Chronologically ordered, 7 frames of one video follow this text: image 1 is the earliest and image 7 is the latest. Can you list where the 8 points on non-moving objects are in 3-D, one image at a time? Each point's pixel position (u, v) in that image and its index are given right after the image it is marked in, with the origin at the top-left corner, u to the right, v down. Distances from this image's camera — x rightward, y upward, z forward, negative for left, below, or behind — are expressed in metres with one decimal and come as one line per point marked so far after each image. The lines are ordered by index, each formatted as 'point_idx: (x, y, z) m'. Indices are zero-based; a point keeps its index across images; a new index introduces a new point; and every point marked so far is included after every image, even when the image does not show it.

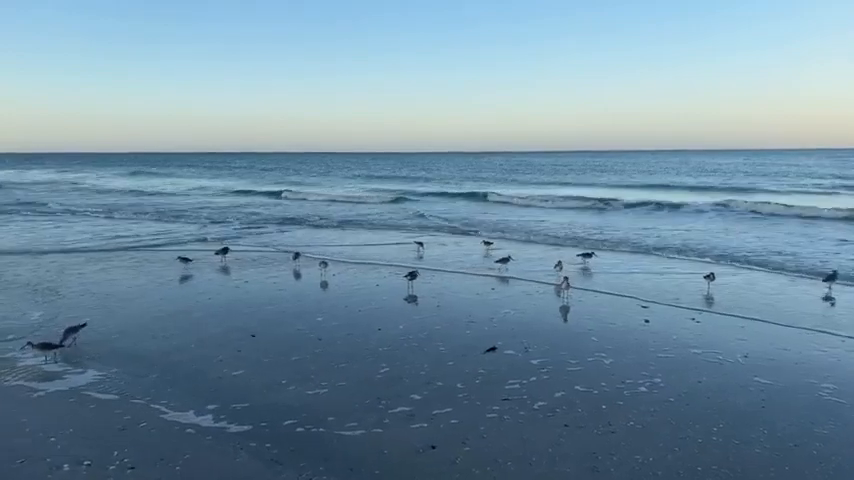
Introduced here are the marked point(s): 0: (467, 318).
0: (+0.8, -1.5, +11.7) m
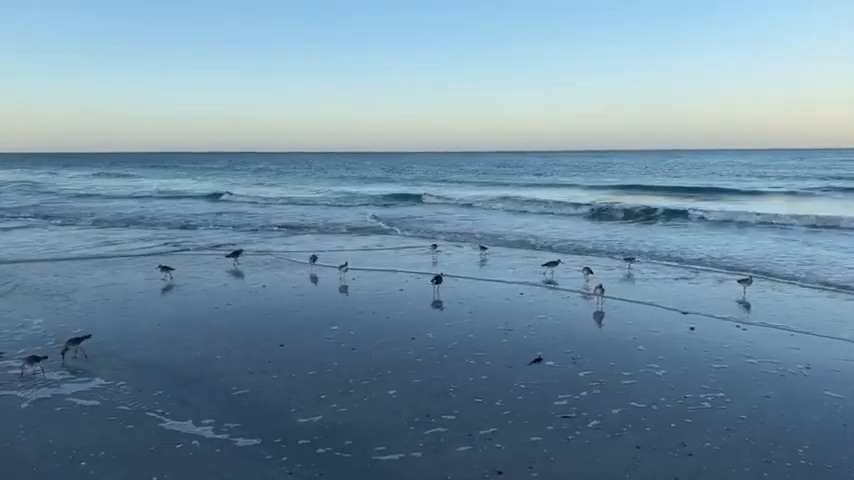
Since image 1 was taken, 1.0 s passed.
0: (+1.4, -1.6, +11.2) m
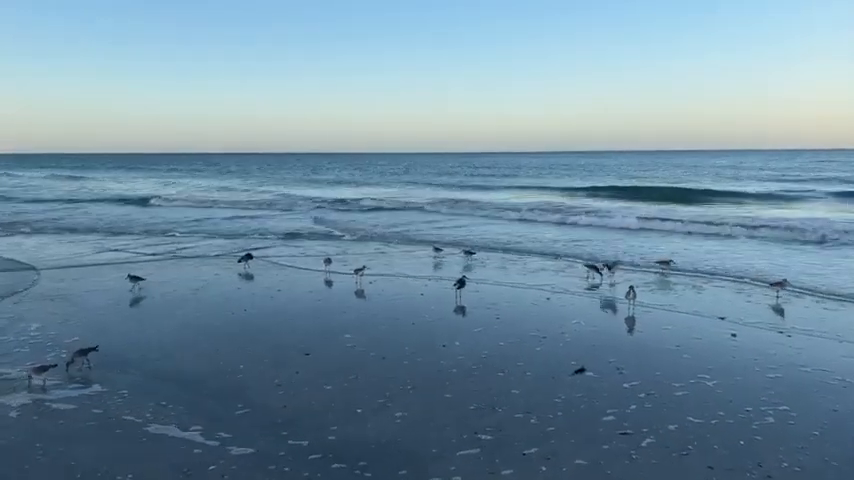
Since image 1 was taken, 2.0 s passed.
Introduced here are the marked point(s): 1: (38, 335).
0: (+1.9, -1.6, +10.7) m
1: (-7.5, -1.8, +11.7) m
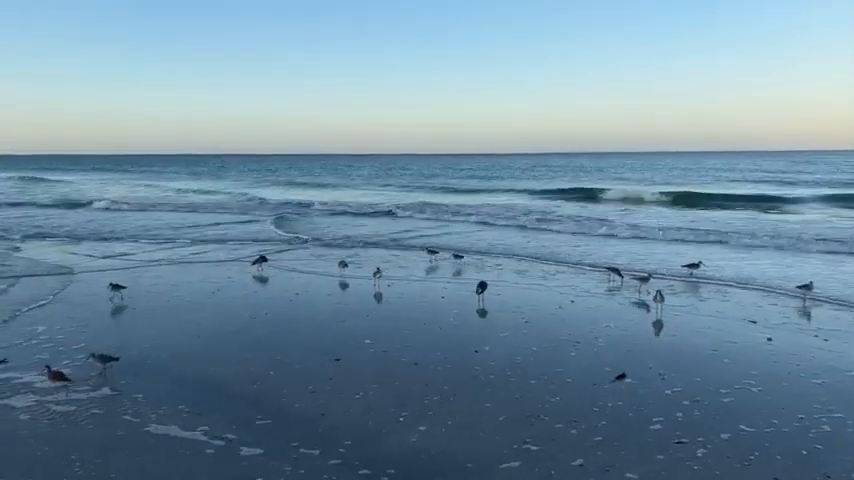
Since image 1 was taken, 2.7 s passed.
0: (+2.4, -1.7, +10.5) m
1: (-7.0, -1.9, +11.4) m
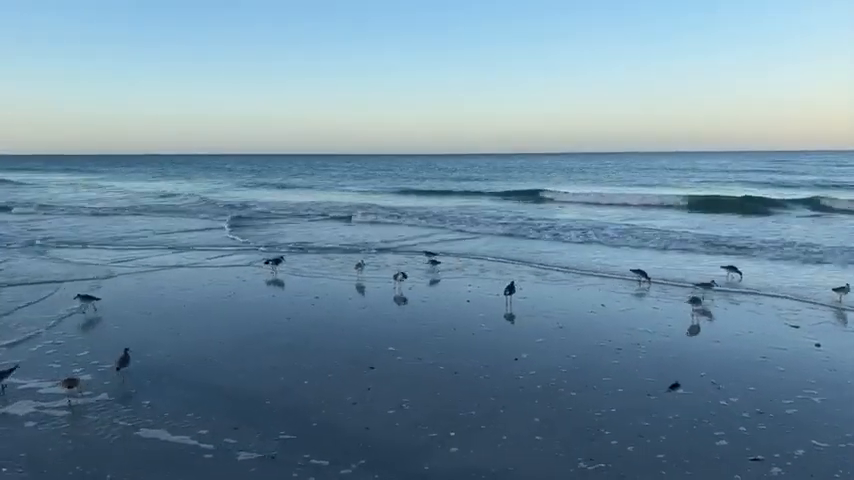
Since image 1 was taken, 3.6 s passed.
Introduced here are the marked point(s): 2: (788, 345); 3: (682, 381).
0: (+3.0, -1.7, +10.1) m
1: (-6.4, -1.9, +11.0) m
2: (+5.9, -1.7, +10.1) m
3: (+3.5, -1.9, +8.4) m
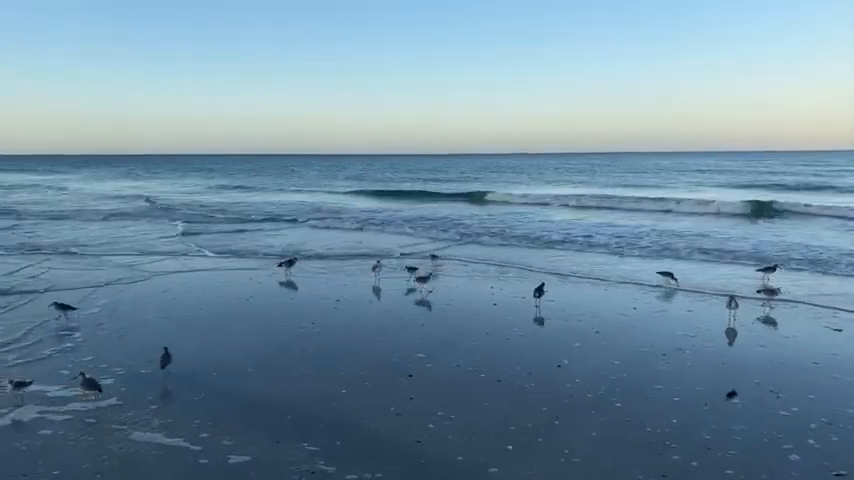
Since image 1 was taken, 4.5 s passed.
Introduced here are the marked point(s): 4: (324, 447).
0: (+3.6, -1.7, +9.8) m
1: (-5.9, -1.9, +10.6) m
2: (+6.5, -1.8, +9.7) m
3: (+4.1, -2.0, +8.0) m
4: (-1.2, -2.3, +6.8) m
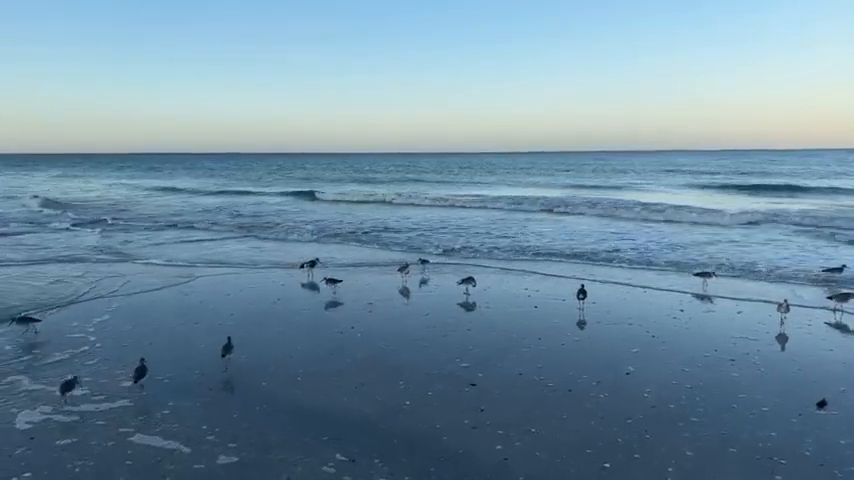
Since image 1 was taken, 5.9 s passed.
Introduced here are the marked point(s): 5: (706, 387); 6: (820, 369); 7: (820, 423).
0: (+4.4, -1.7, +9.3) m
1: (-5.1, -2.0, +10.1) m
2: (+7.3, -1.8, +9.3) m
3: (+4.9, -2.0, +7.6) m
4: (-0.3, -2.3, +6.3) m
5: (+3.6, -1.9, +8.0) m
6: (+5.5, -1.8, +8.7) m
7: (+4.4, -2.1, +6.9) m
